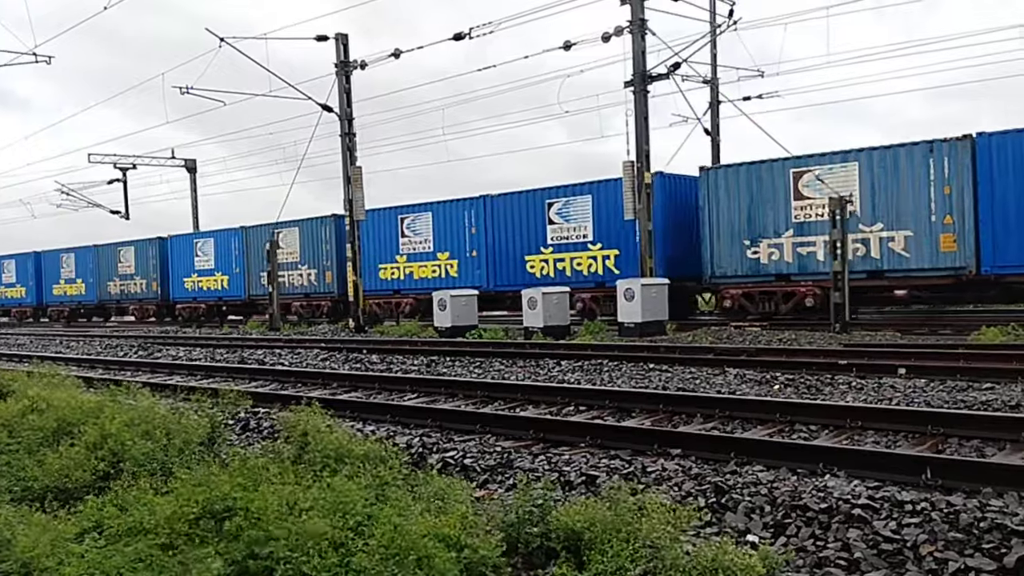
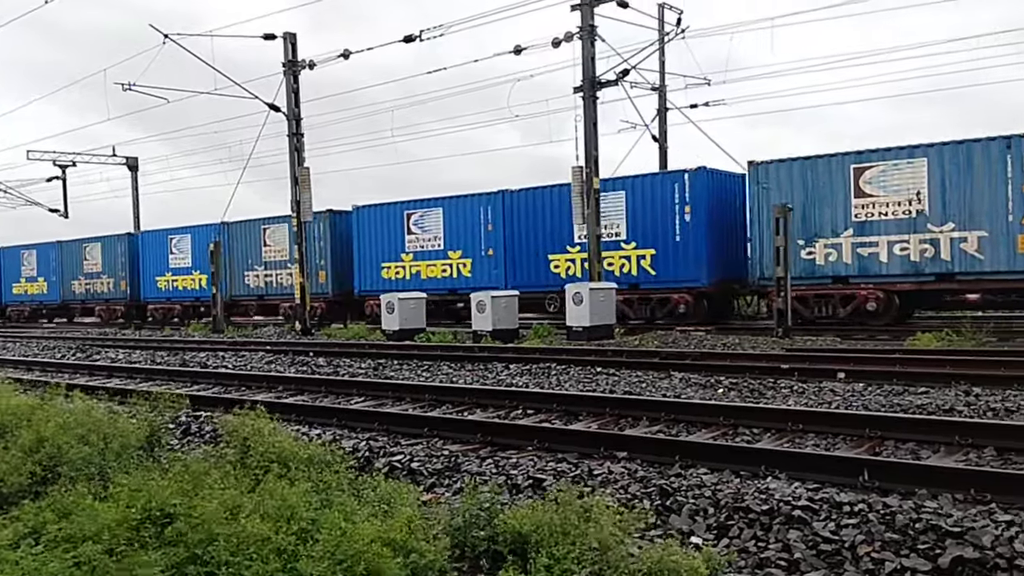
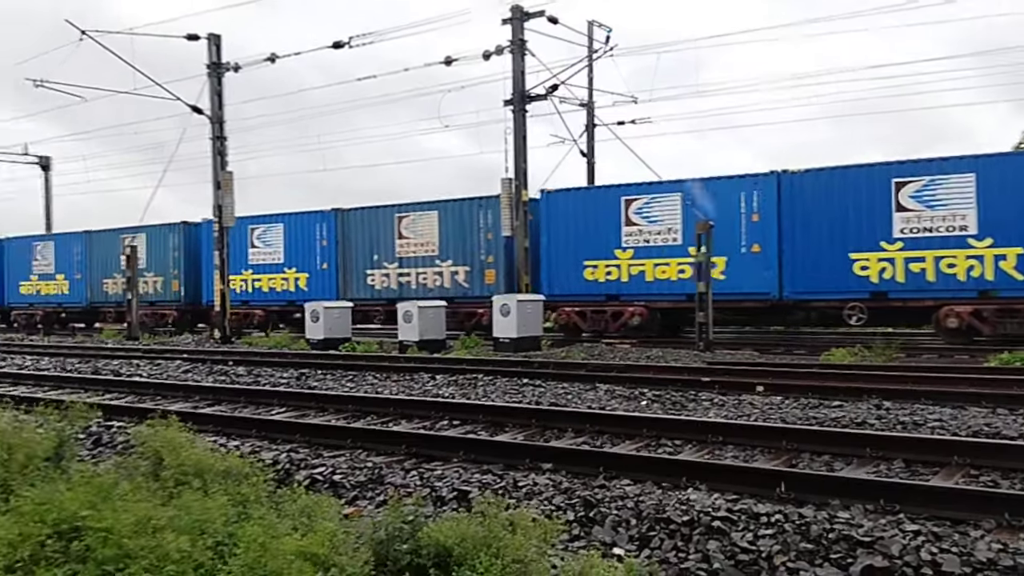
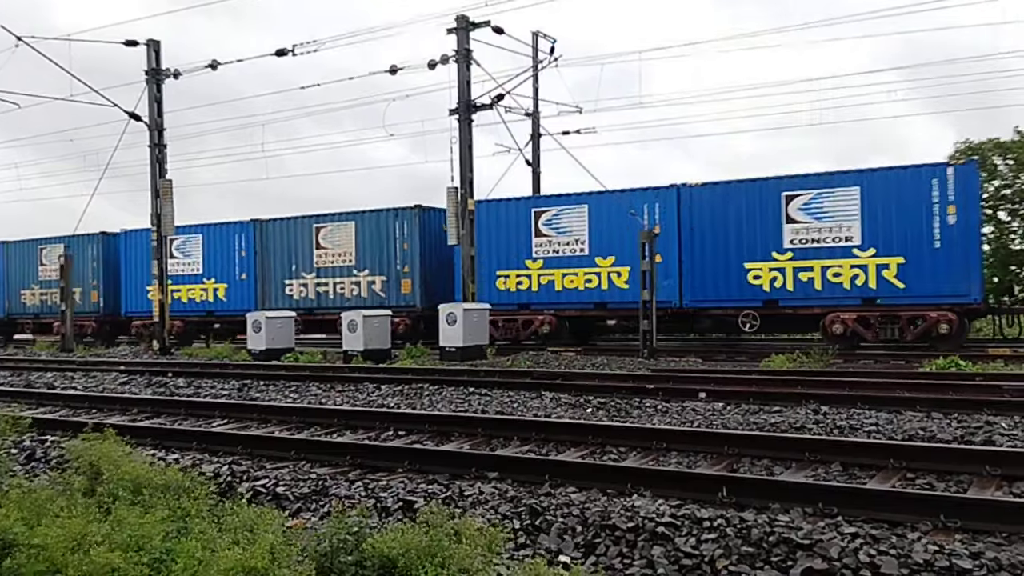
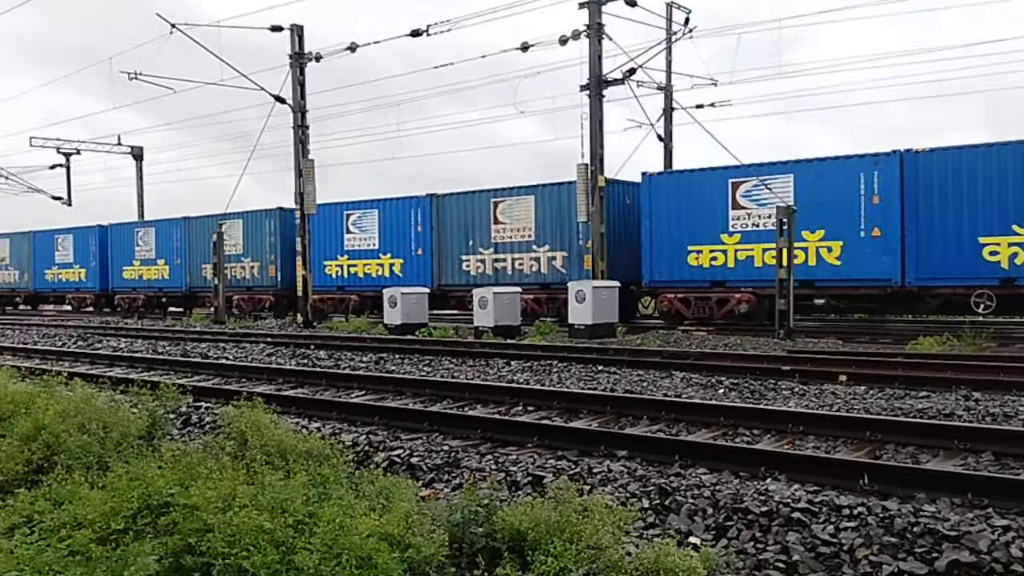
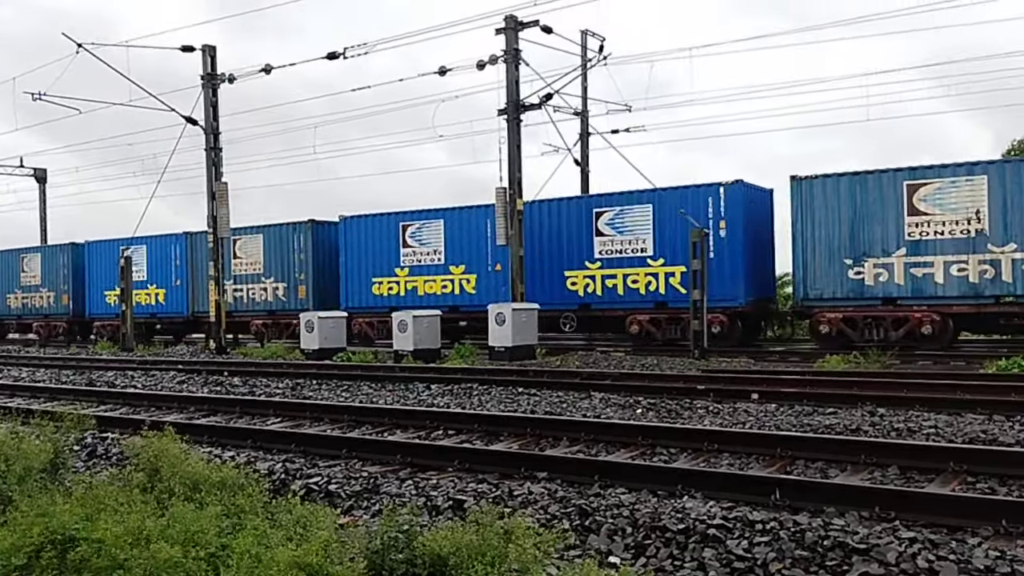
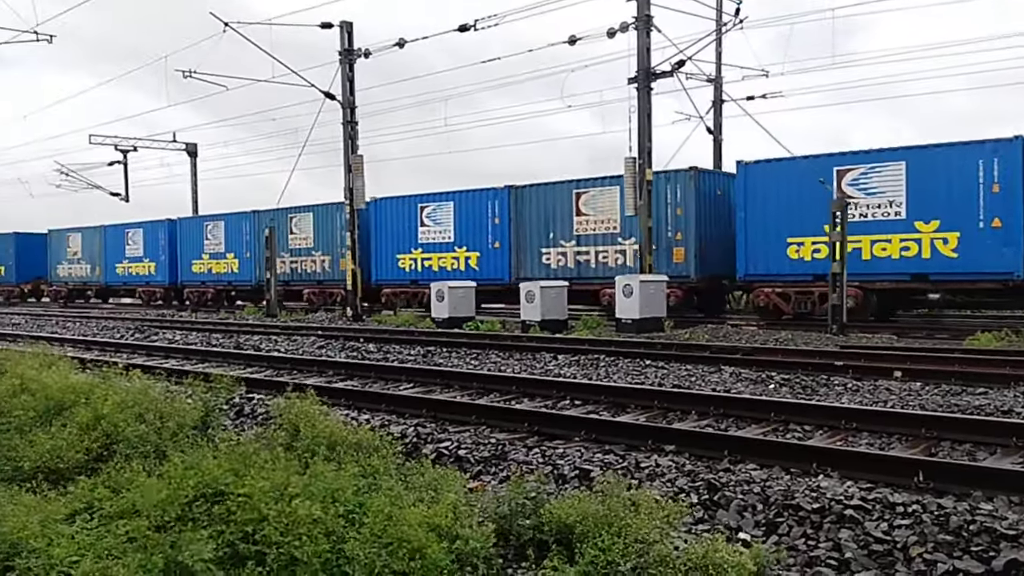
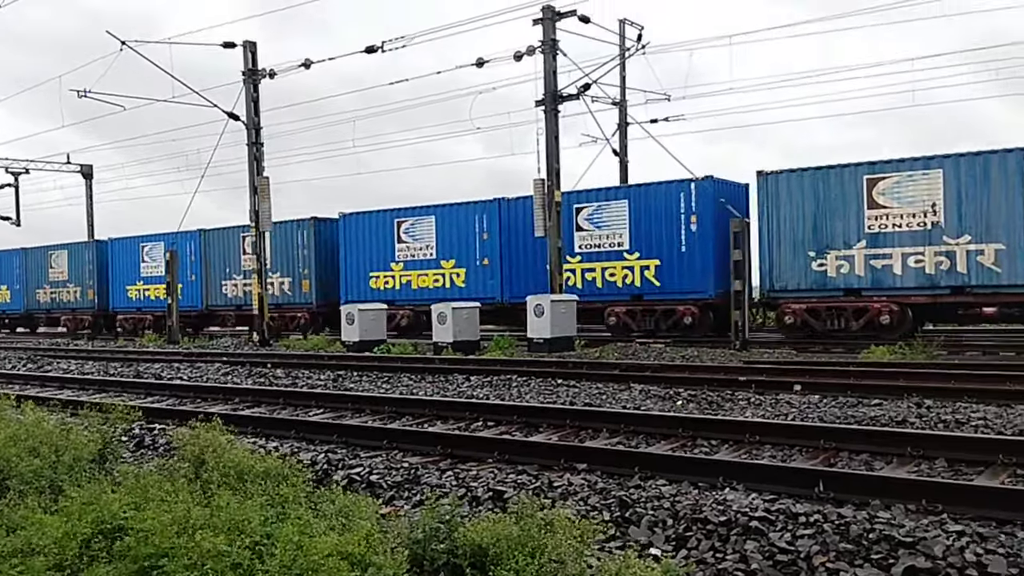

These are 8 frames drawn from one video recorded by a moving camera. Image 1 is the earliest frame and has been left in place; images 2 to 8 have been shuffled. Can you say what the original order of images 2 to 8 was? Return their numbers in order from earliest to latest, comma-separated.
2, 8, 6, 4, 3, 5, 7
